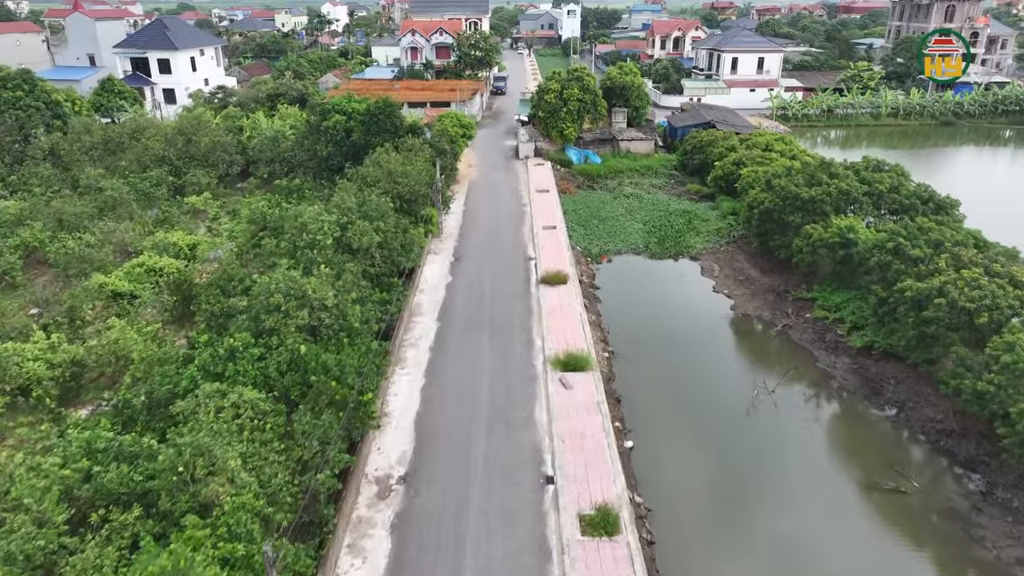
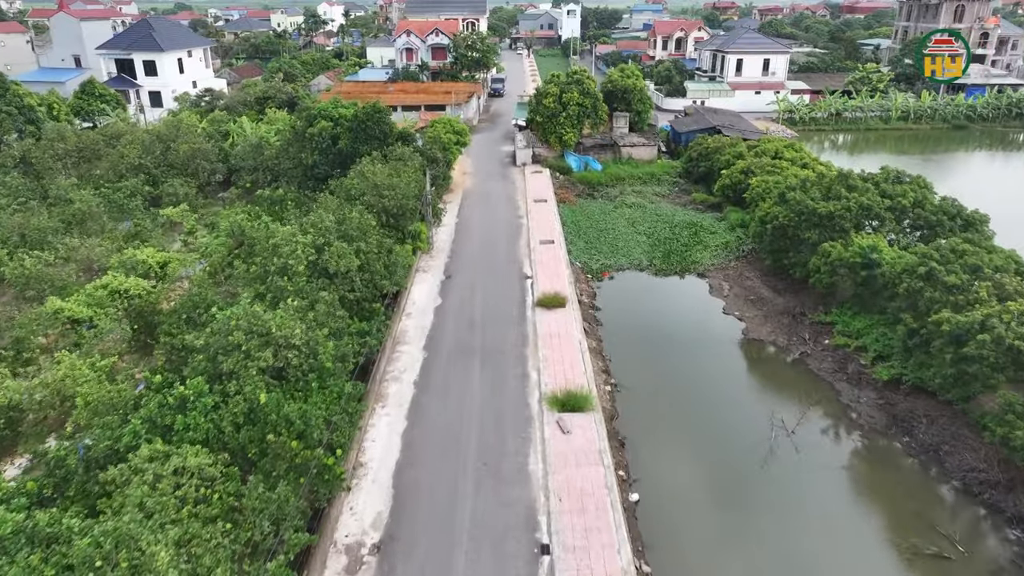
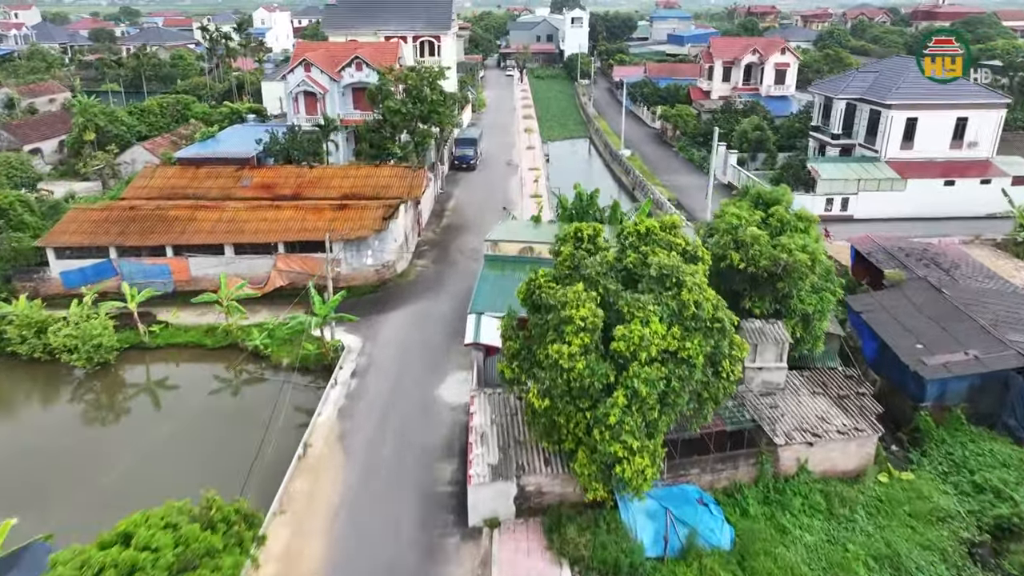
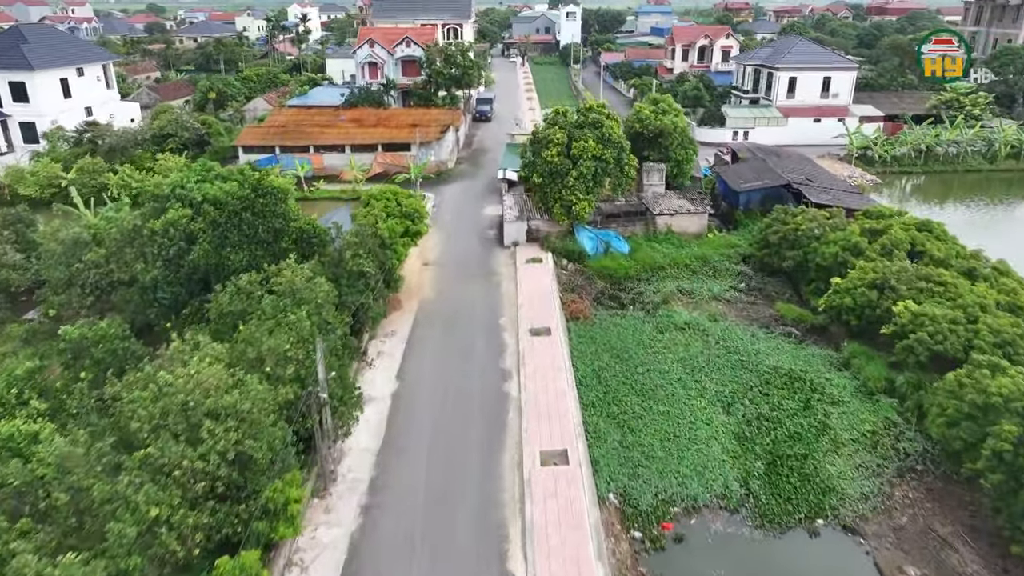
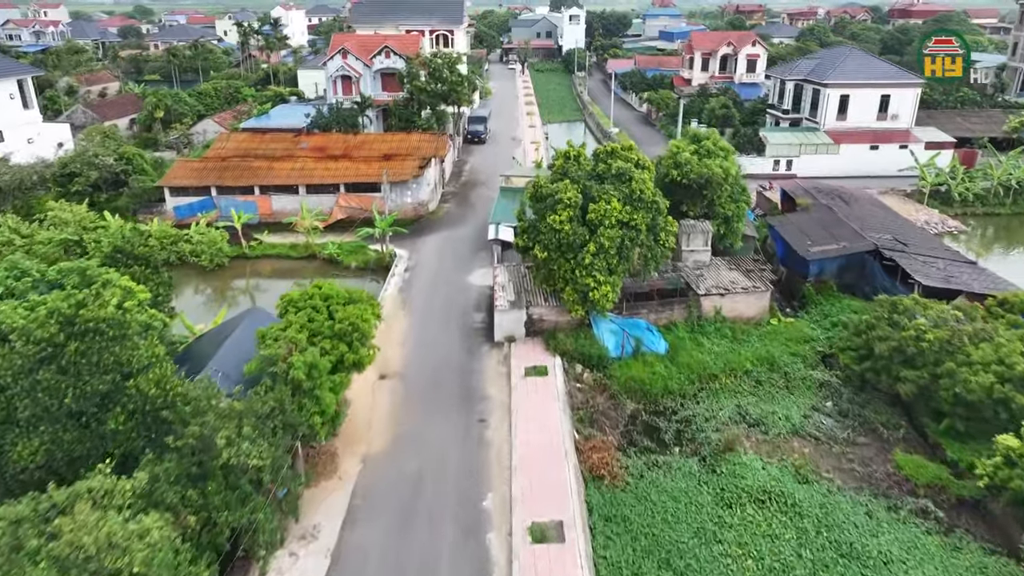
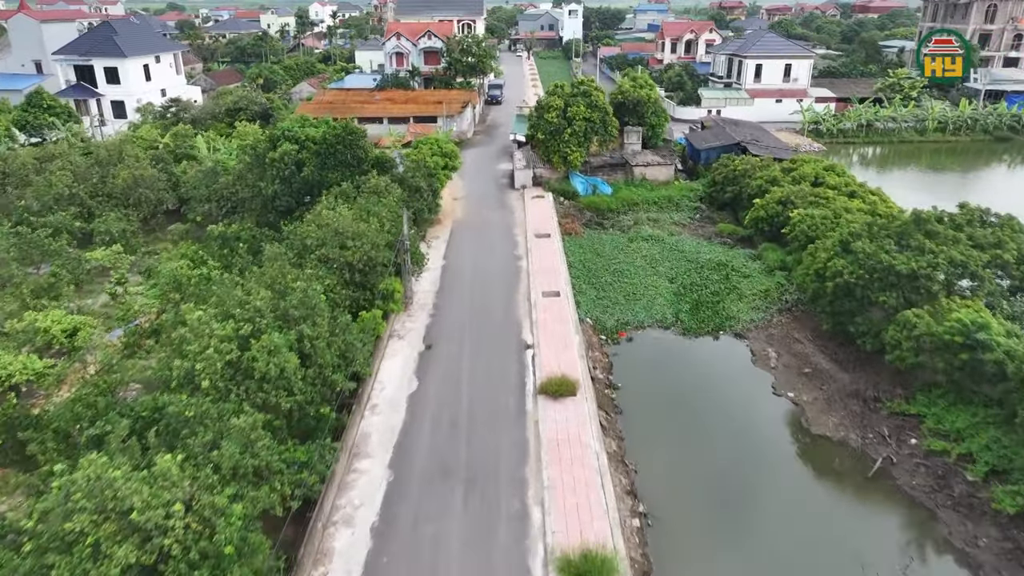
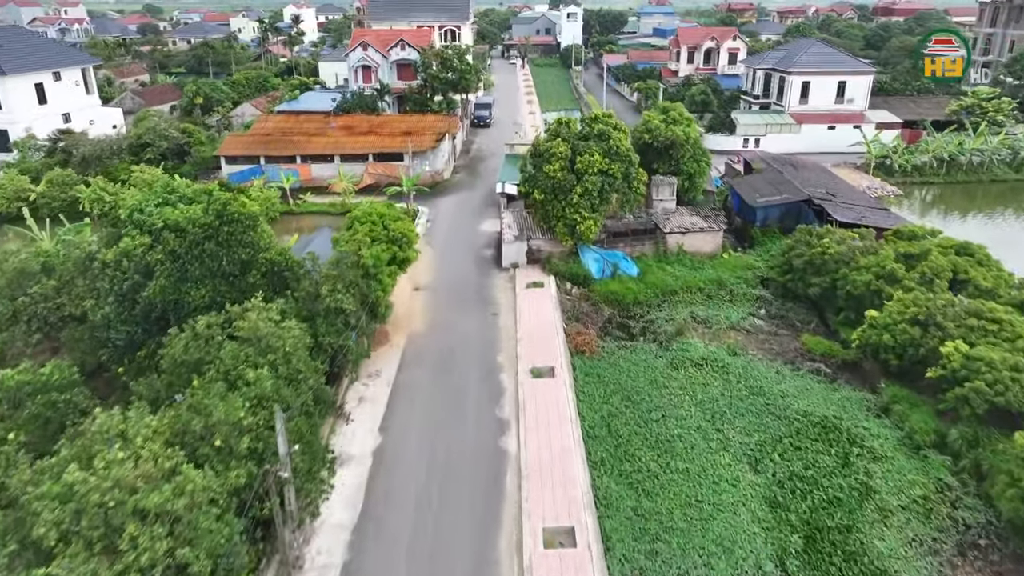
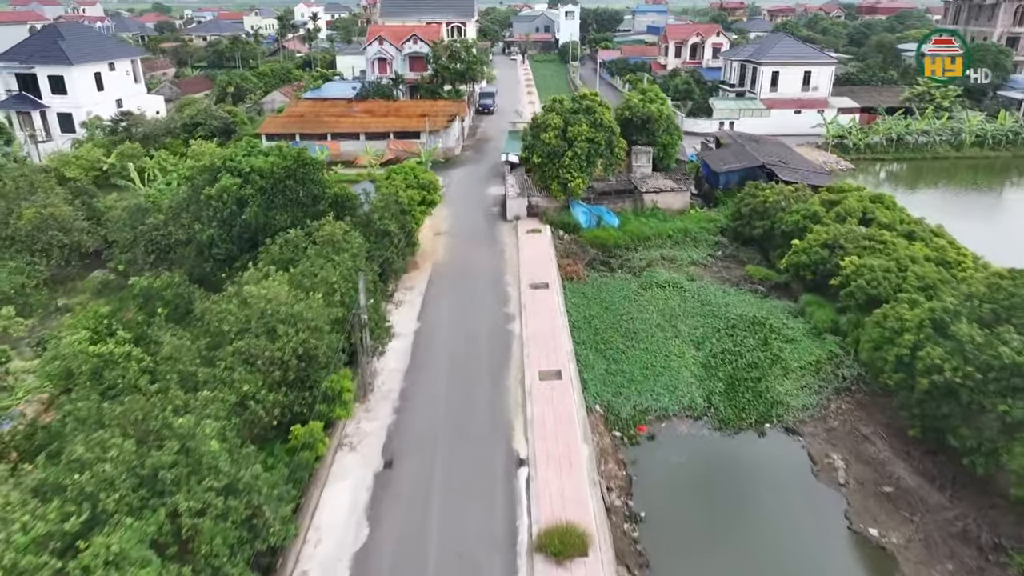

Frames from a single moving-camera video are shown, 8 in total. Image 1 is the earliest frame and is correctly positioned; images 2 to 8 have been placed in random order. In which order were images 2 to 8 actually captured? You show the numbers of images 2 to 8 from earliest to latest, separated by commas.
2, 6, 8, 4, 7, 5, 3
